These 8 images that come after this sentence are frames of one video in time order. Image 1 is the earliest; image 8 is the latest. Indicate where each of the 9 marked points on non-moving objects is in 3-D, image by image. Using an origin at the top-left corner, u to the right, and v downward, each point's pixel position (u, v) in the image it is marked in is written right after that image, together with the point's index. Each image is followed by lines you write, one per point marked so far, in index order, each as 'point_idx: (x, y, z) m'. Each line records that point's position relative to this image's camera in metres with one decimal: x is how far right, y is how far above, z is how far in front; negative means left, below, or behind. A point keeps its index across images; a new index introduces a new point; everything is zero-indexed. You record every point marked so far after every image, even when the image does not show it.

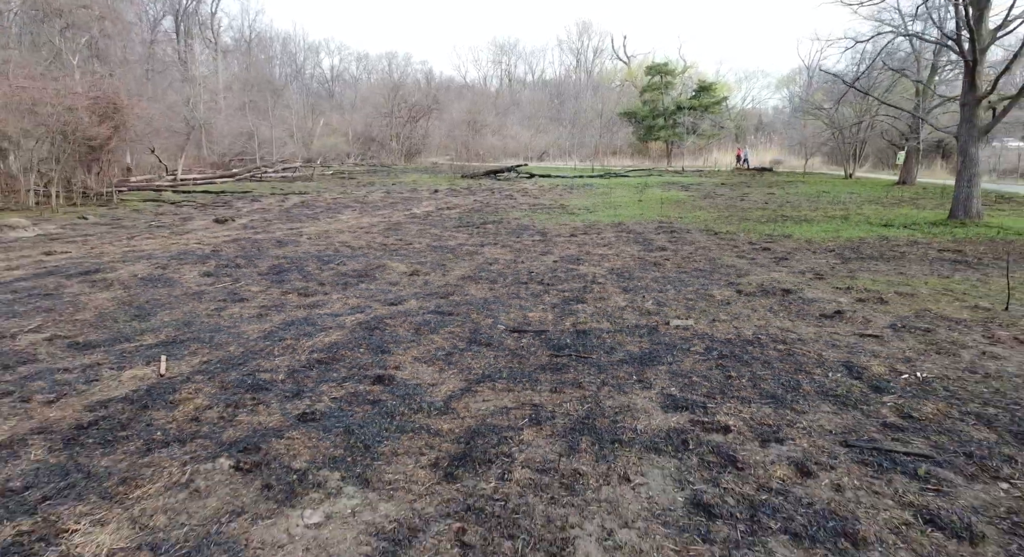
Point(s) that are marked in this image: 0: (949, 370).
0: (+2.8, -0.6, +4.1) m
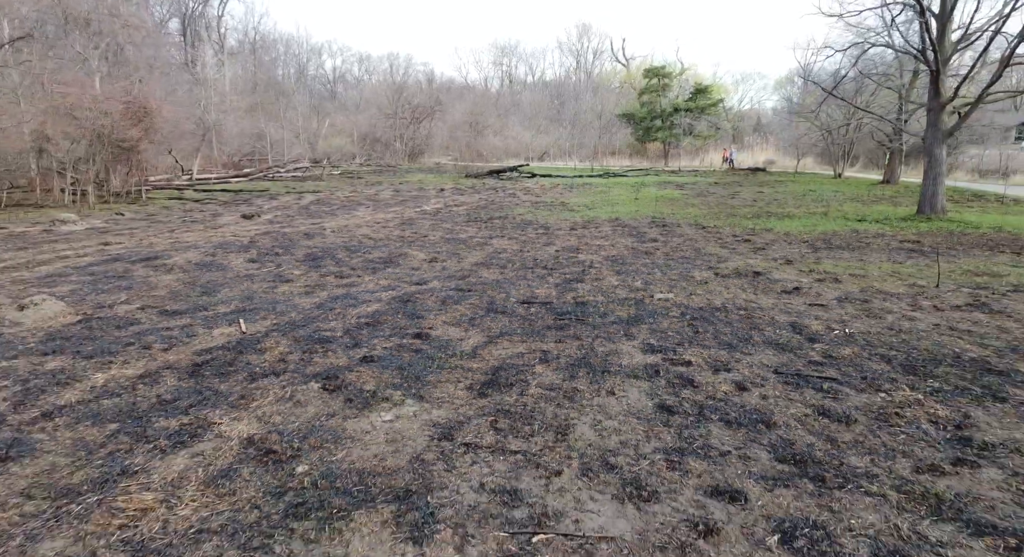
0: (+2.9, -0.4, +5.2) m
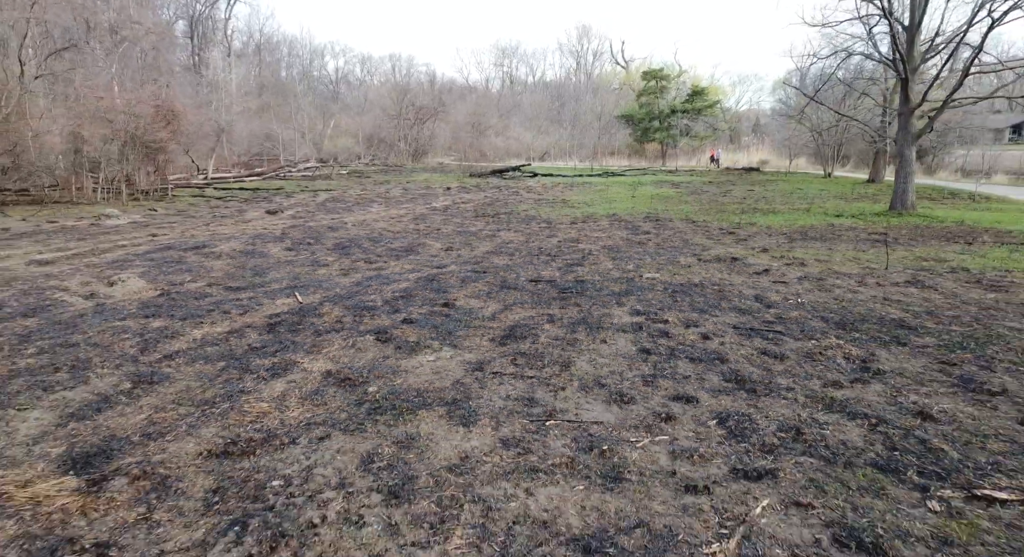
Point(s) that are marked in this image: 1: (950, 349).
0: (+3.1, -0.2, +6.3) m
1: (+3.2, -0.5, +4.6) m
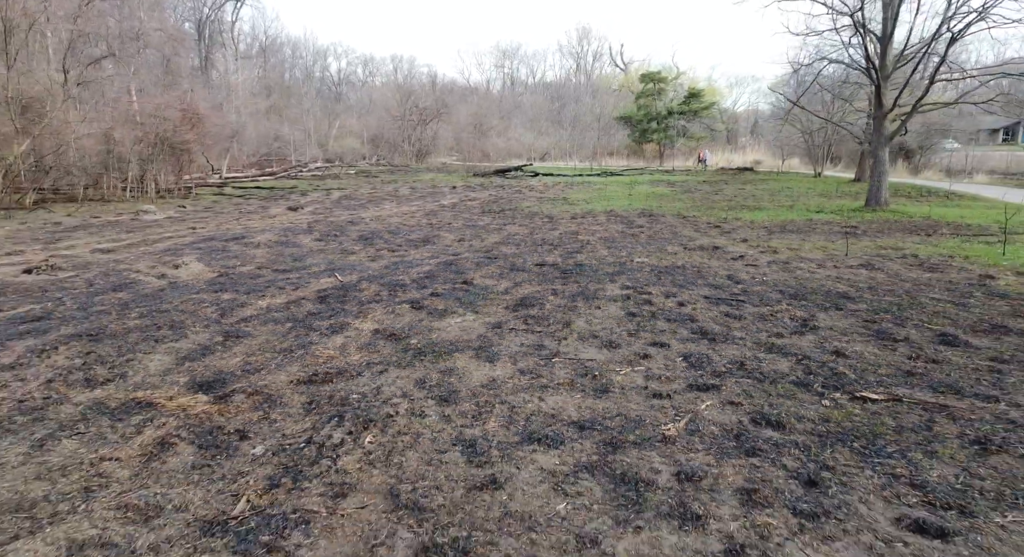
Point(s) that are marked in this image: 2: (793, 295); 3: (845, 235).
0: (+3.2, 0.0, +7.4) m
1: (+3.3, -0.3, +5.7) m
2: (+2.9, -0.2, +6.5) m
3: (+5.8, +0.8, +11.2) m
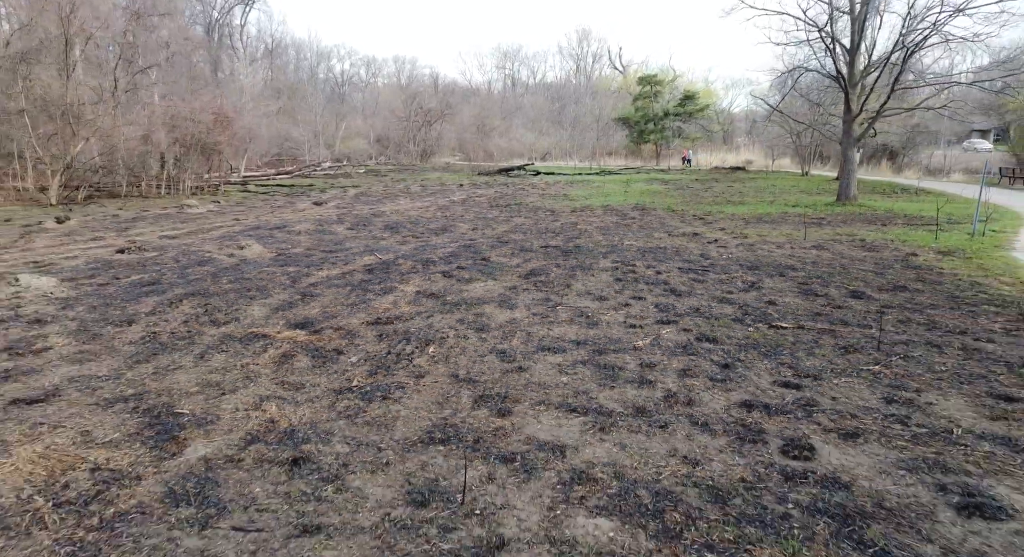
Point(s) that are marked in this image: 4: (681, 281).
0: (+3.3, +0.3, +9.0) m
1: (+3.4, 0.0, +7.3) m
2: (+3.0, +0.1, +8.1) m
3: (+5.9, +1.1, +12.8) m
4: (+1.9, 0.0, +7.3) m
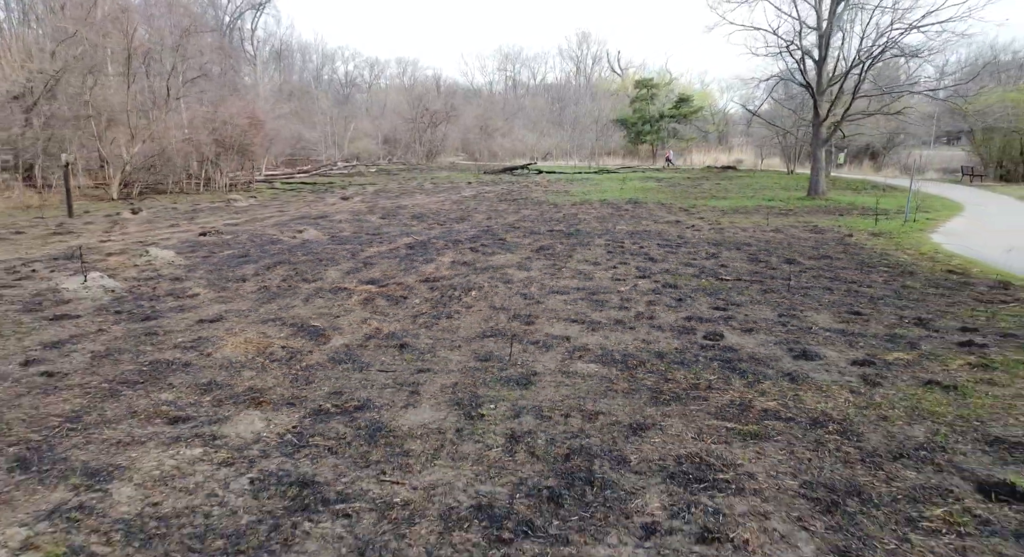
0: (+3.5, +0.7, +11.1) m
1: (+3.6, +0.4, +9.4) m
2: (+3.2, +0.5, +10.1) m
3: (+6.1, +1.5, +14.8) m
4: (+2.1, +0.3, +9.3) m
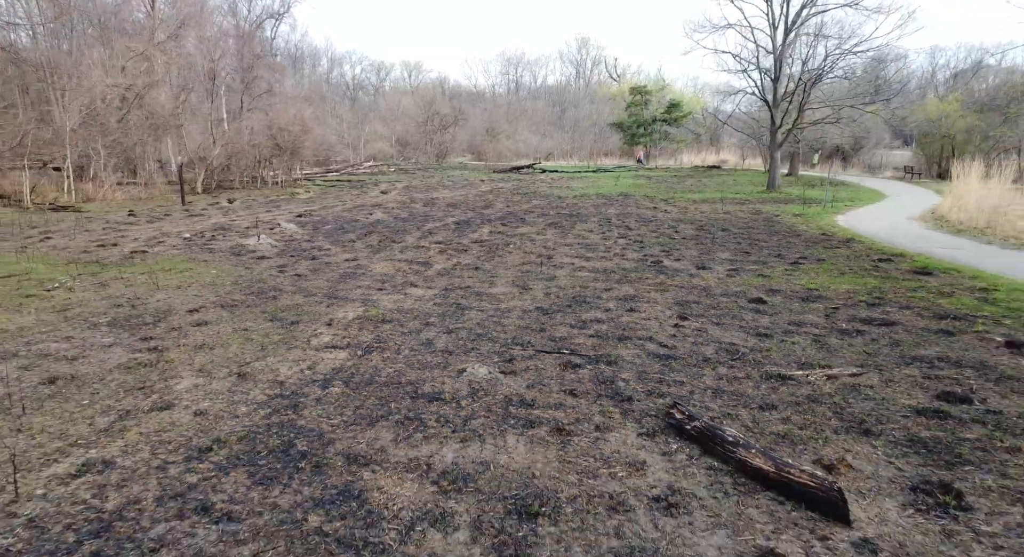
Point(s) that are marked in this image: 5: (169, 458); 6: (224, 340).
0: (+3.9, +1.4, +14.9) m
1: (+4.0, +1.1, +13.2) m
2: (+3.6, +1.2, +14.0) m
3: (+6.5, +2.2, +18.7) m
4: (+2.5, +1.0, +13.2) m
5: (-1.8, -0.9, +3.4) m
6: (-2.5, -0.5, +5.5) m
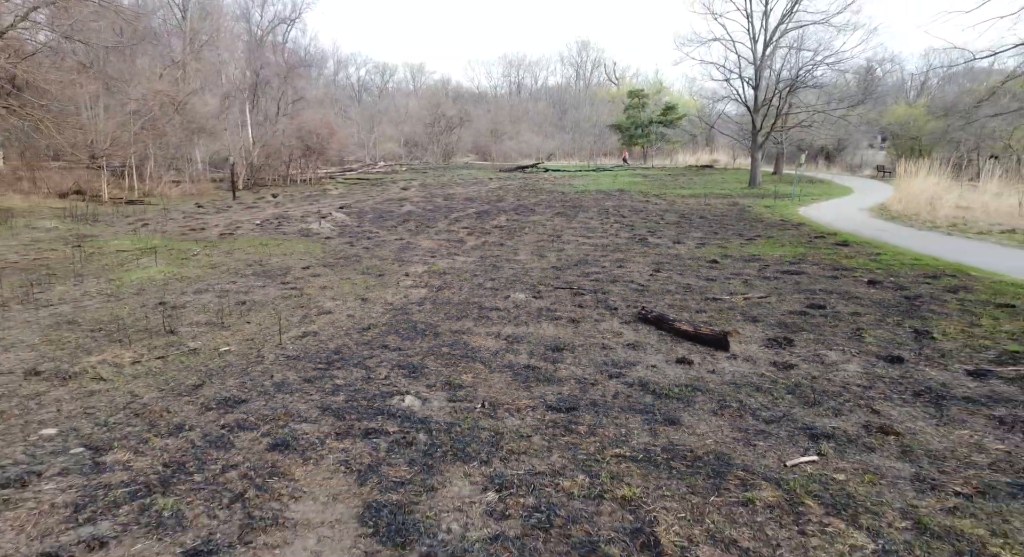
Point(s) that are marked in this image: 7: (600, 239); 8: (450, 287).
0: (+4.2, +1.9, +17.4) m
1: (+4.4, +1.6, +15.7) m
2: (+3.9, +1.7, +16.4) m
3: (+6.8, +2.6, +21.1) m
4: (+2.8, +1.5, +15.6) m
5: (-1.5, -0.5, +5.8) m
6: (-2.2, -0.1, +8.0) m
7: (+1.6, +0.7, +11.6) m
8: (-0.7, -0.1, +7.8) m
